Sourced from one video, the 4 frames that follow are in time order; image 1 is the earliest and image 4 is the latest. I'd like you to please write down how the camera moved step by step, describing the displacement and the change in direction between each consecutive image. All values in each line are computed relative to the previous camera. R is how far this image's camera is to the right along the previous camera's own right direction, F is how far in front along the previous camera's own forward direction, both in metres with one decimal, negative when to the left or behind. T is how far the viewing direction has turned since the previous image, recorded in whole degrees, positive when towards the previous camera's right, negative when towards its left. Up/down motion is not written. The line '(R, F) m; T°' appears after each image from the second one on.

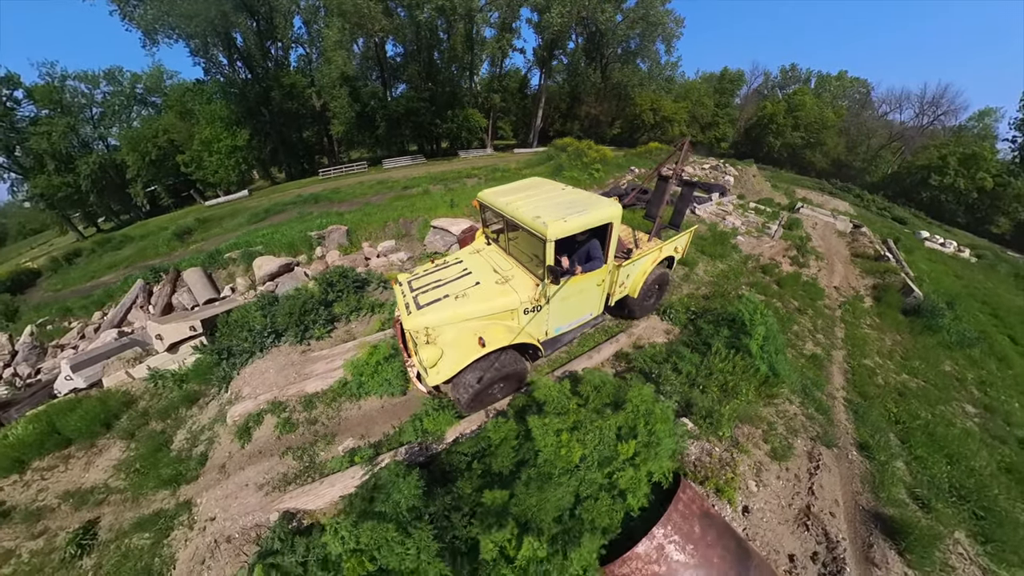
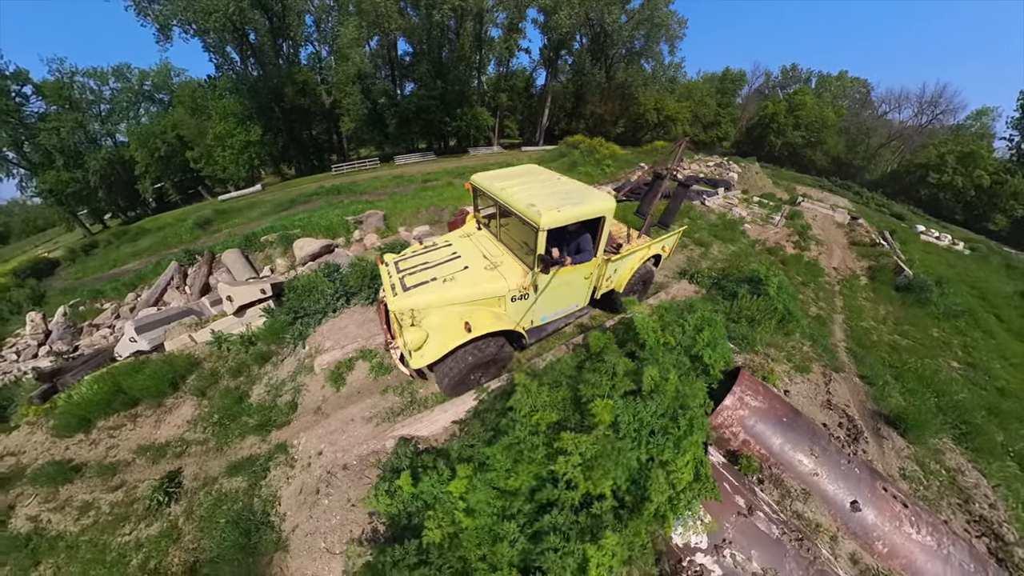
(-0.6, -0.7) m; 0°
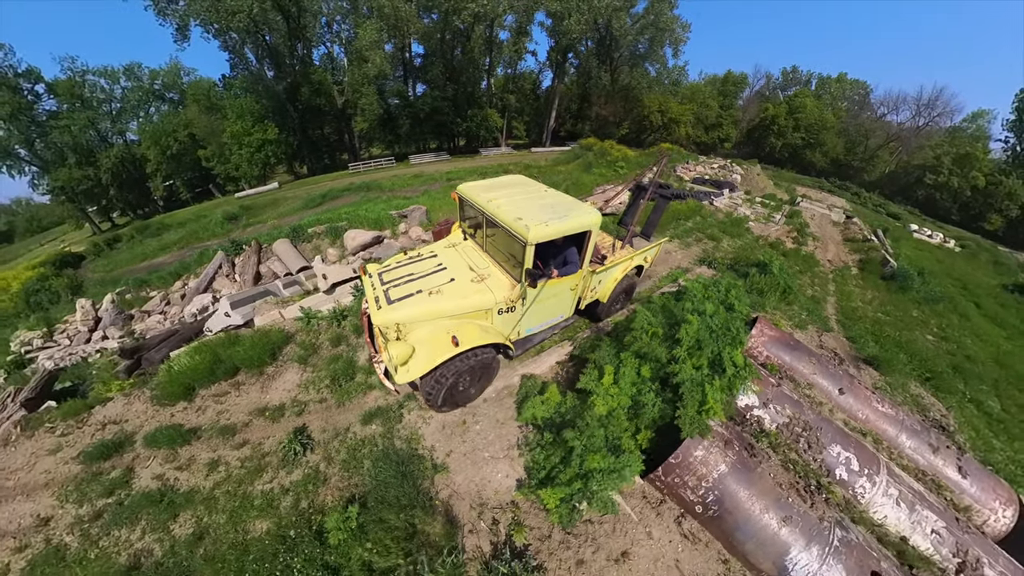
(-0.8, -1.1) m; 0°
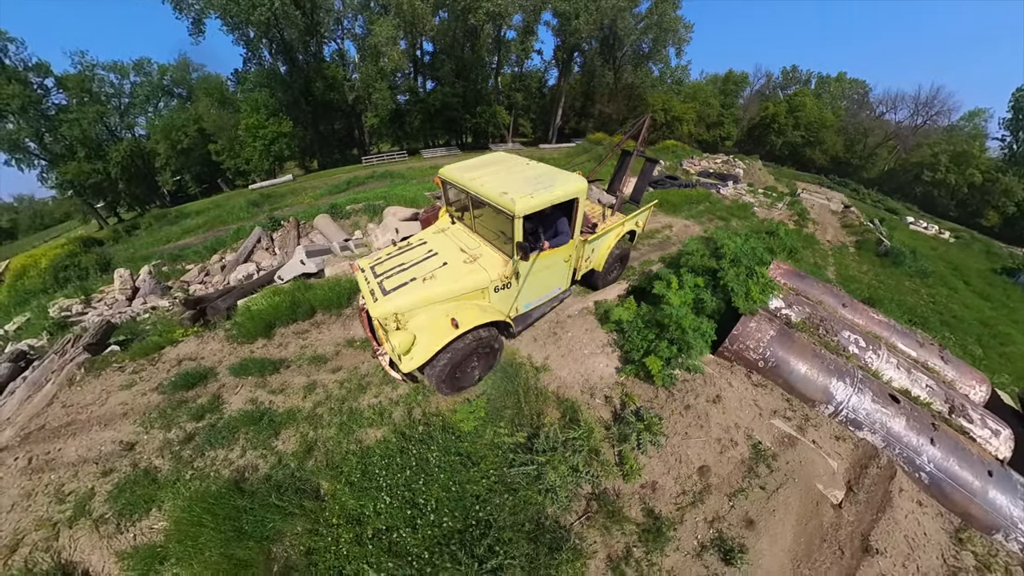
(-0.7, -0.9) m; 0°
